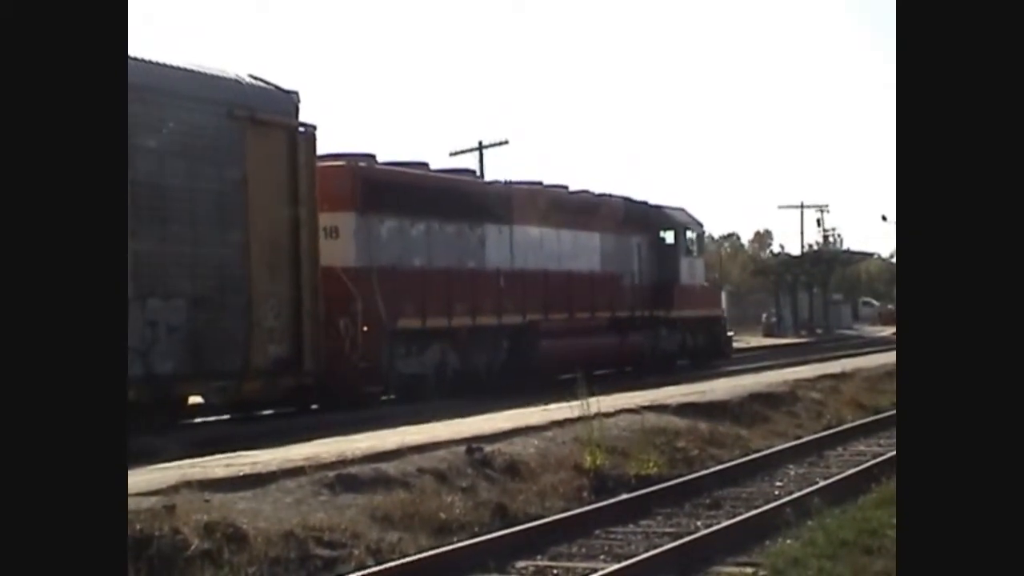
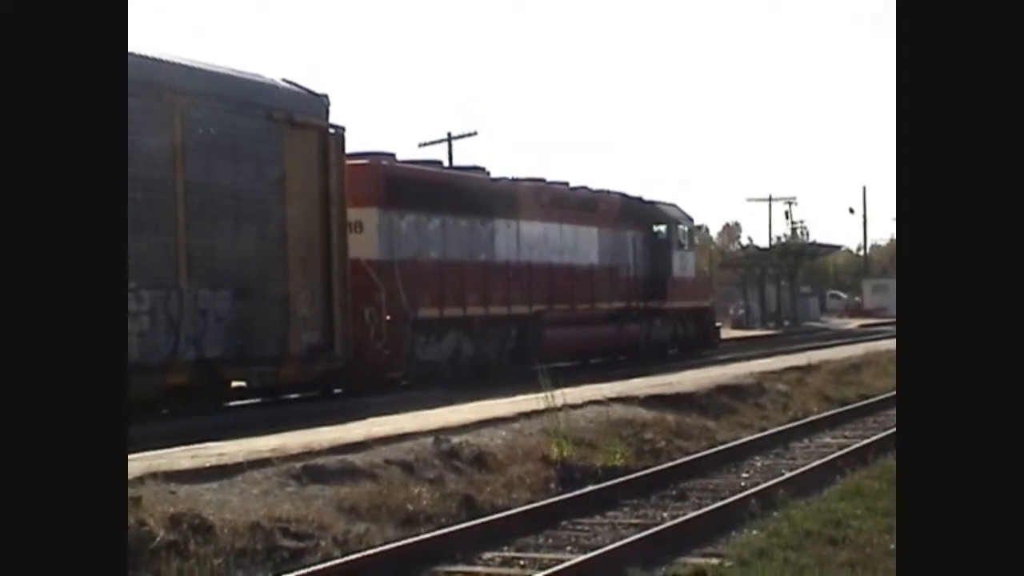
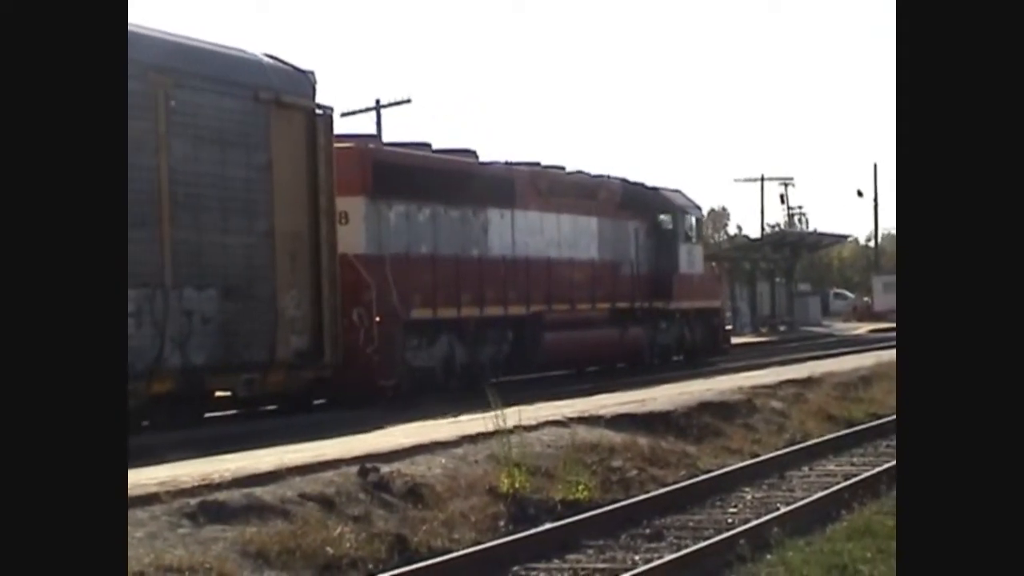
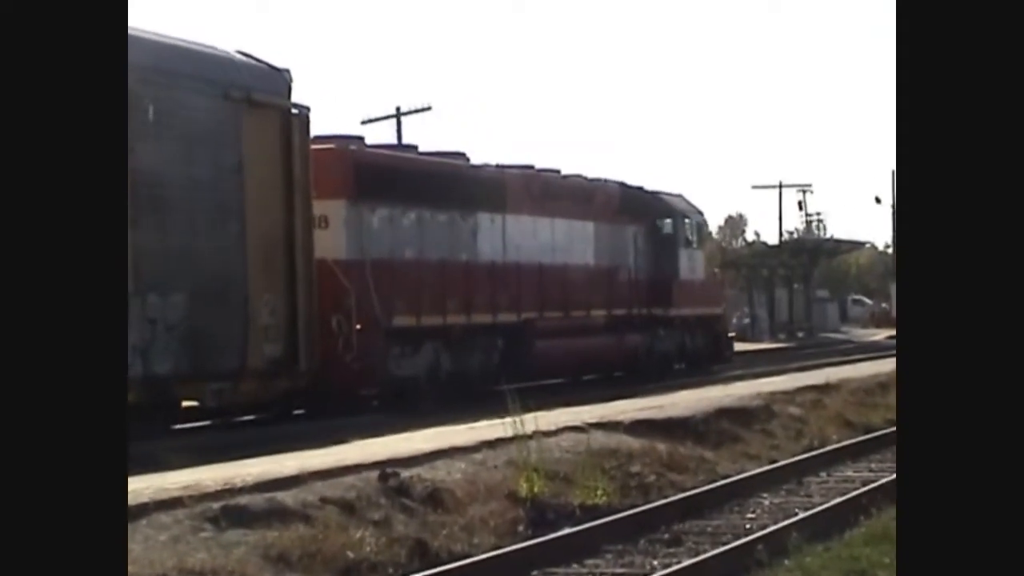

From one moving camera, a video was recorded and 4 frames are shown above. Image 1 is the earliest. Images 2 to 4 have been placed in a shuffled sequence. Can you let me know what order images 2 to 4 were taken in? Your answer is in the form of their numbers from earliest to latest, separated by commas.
2, 4, 3
